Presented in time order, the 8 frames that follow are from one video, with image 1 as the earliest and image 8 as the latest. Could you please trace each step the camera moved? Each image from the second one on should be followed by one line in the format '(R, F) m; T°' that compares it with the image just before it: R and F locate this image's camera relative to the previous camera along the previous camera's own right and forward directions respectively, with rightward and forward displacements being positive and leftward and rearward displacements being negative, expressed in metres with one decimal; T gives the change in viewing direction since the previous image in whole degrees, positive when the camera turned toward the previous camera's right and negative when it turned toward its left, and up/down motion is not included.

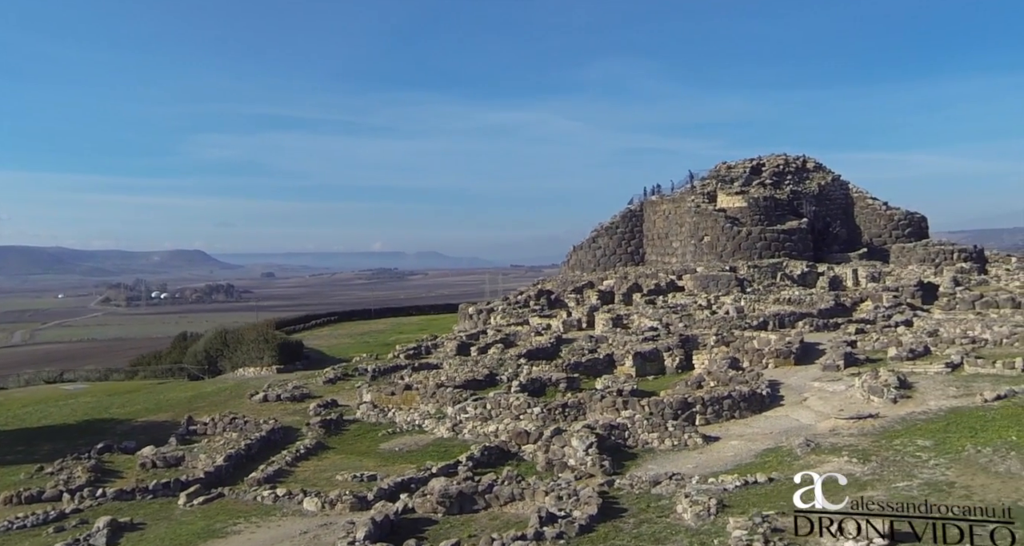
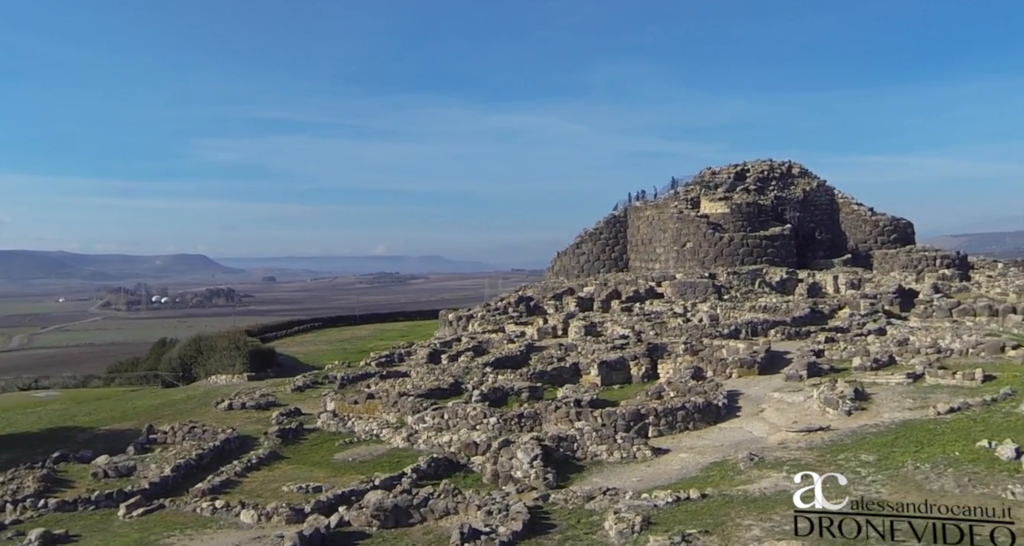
(+1.2, +0.1) m; -1°
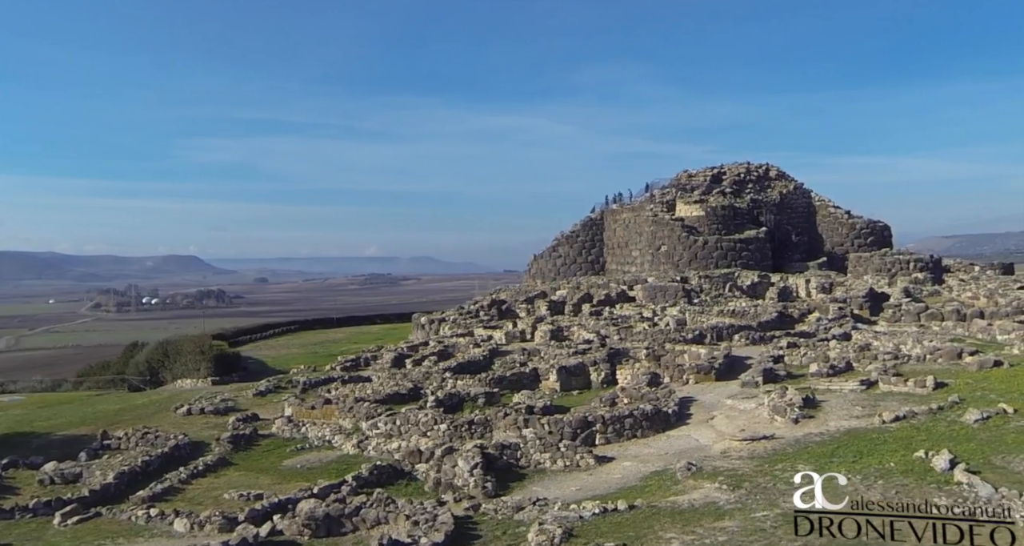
(+1.1, +0.1) m; 0°
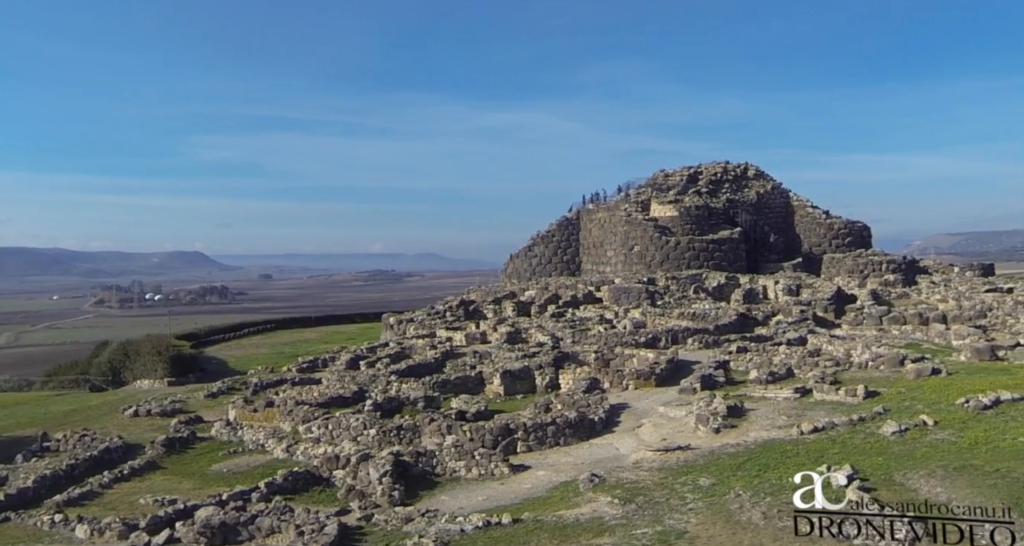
(+1.9, +0.2) m; -1°
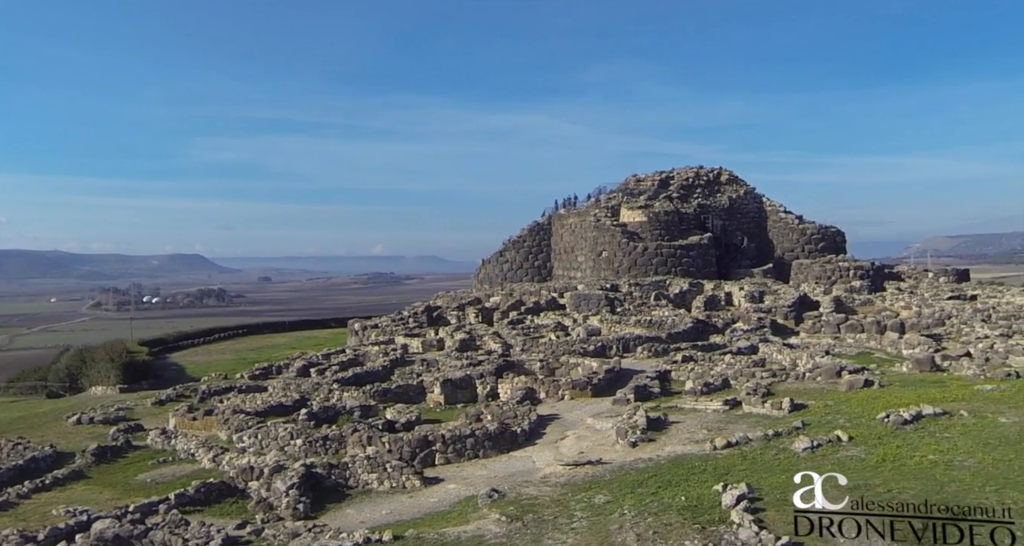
(+1.8, +0.2) m; -1°
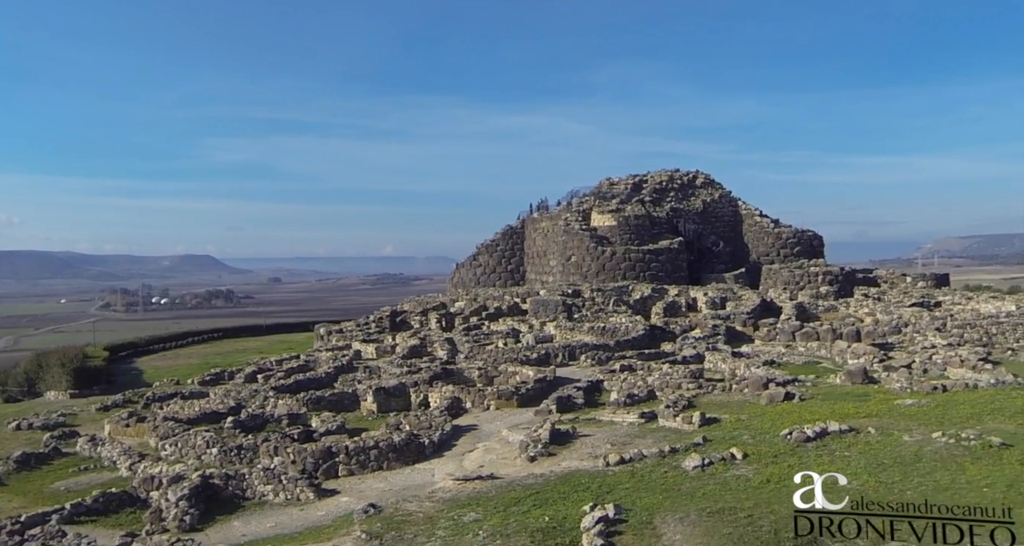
(+2.3, +0.4) m; -2°
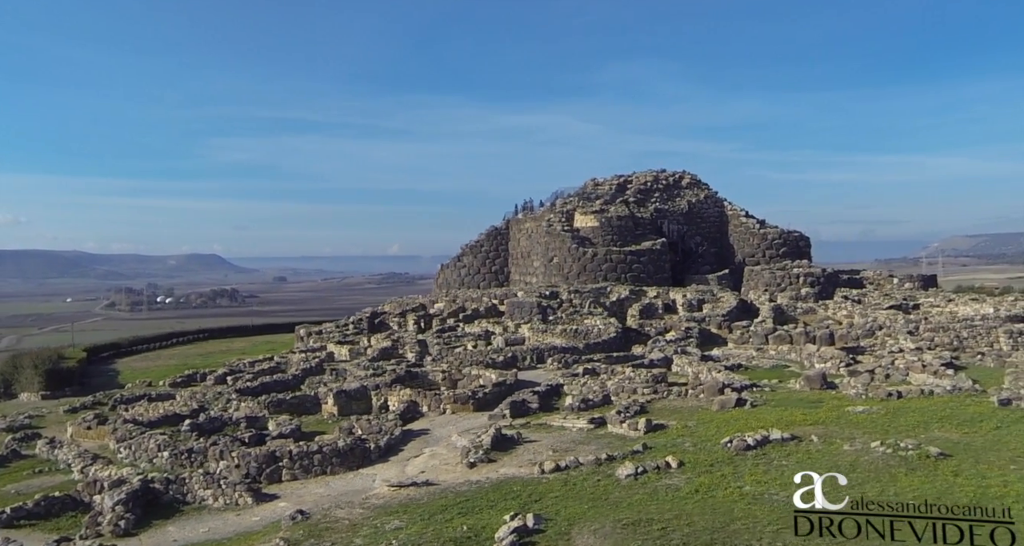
(+1.3, +0.2) m; -1°
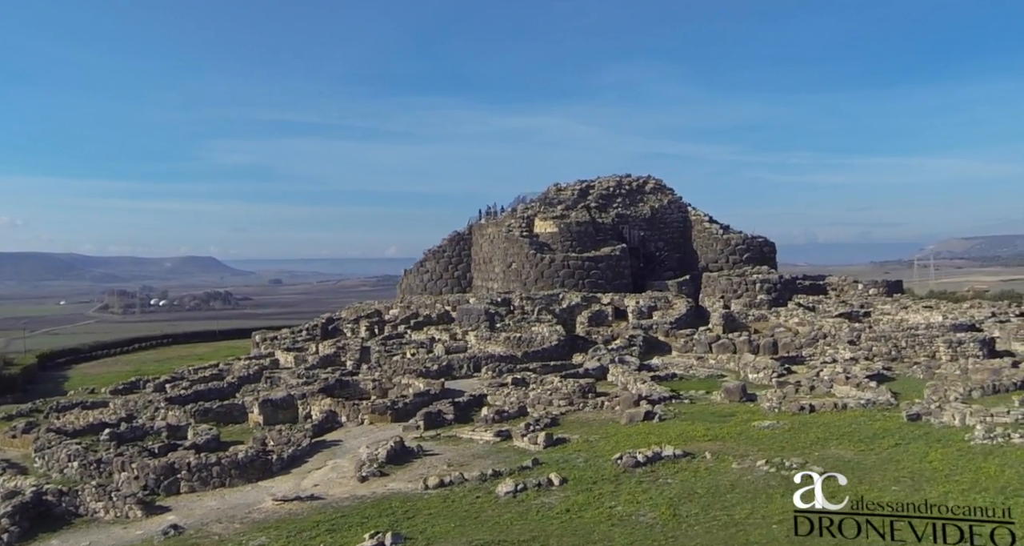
(+2.0, +0.4) m; -1°
